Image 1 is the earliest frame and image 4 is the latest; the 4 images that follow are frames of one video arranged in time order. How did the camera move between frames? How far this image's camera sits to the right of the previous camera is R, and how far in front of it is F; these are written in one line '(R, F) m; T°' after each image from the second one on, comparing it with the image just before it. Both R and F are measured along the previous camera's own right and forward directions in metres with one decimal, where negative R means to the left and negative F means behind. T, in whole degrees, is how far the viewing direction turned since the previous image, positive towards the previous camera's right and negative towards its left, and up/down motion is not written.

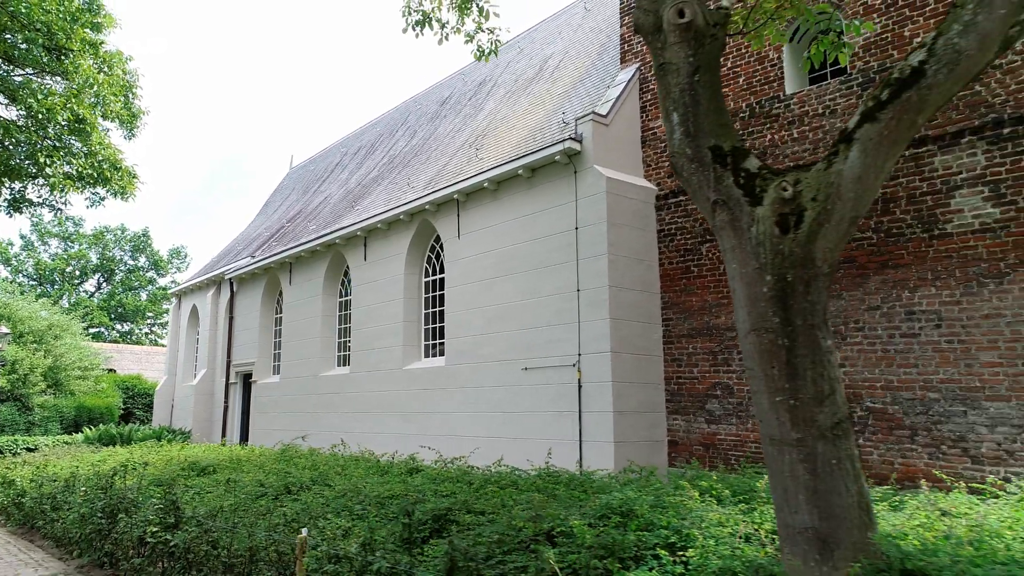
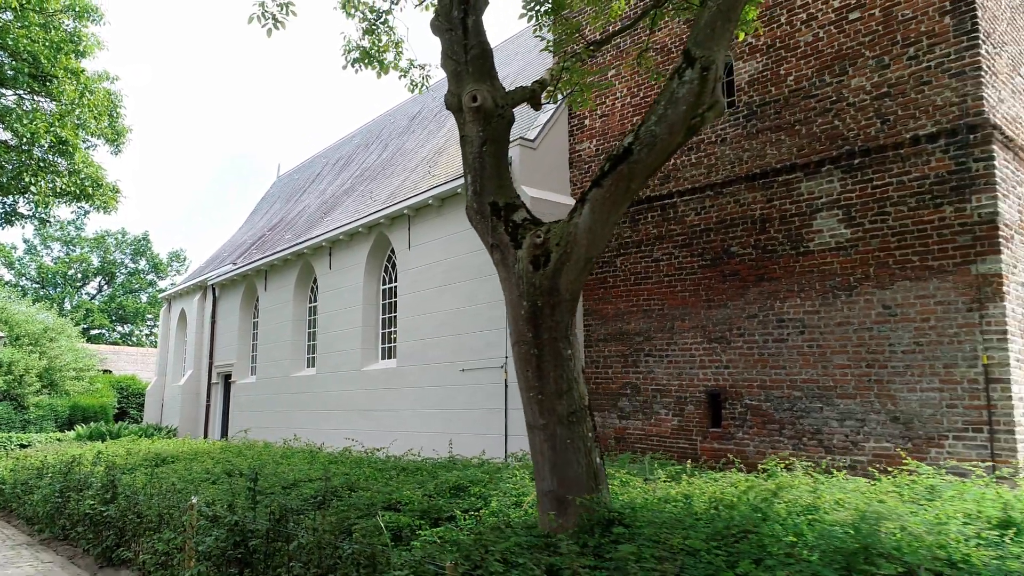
(+1.2, -1.1) m; 0°
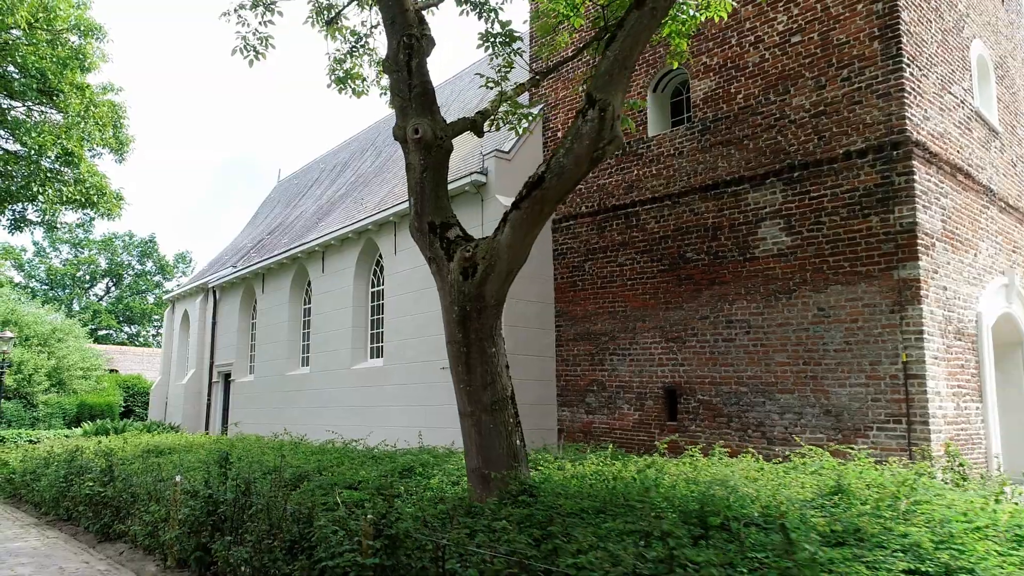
(+0.6, -0.8) m; -1°
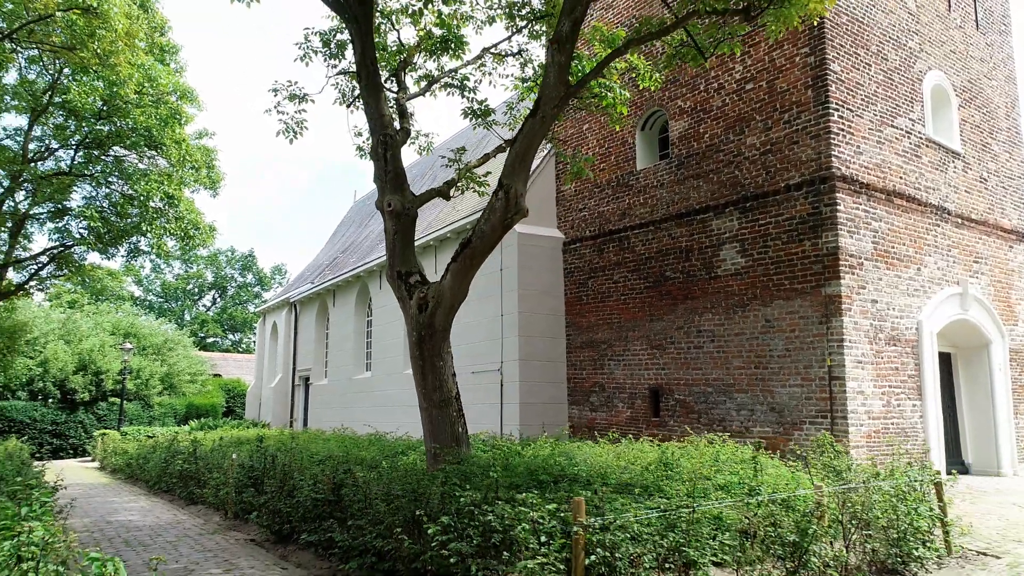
(+1.5, -2.0) m; -7°
